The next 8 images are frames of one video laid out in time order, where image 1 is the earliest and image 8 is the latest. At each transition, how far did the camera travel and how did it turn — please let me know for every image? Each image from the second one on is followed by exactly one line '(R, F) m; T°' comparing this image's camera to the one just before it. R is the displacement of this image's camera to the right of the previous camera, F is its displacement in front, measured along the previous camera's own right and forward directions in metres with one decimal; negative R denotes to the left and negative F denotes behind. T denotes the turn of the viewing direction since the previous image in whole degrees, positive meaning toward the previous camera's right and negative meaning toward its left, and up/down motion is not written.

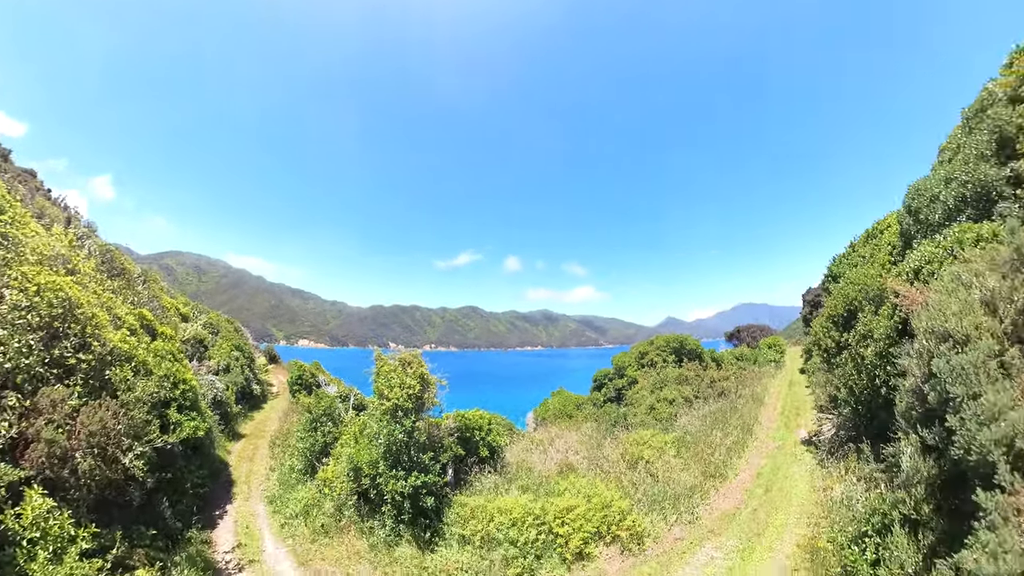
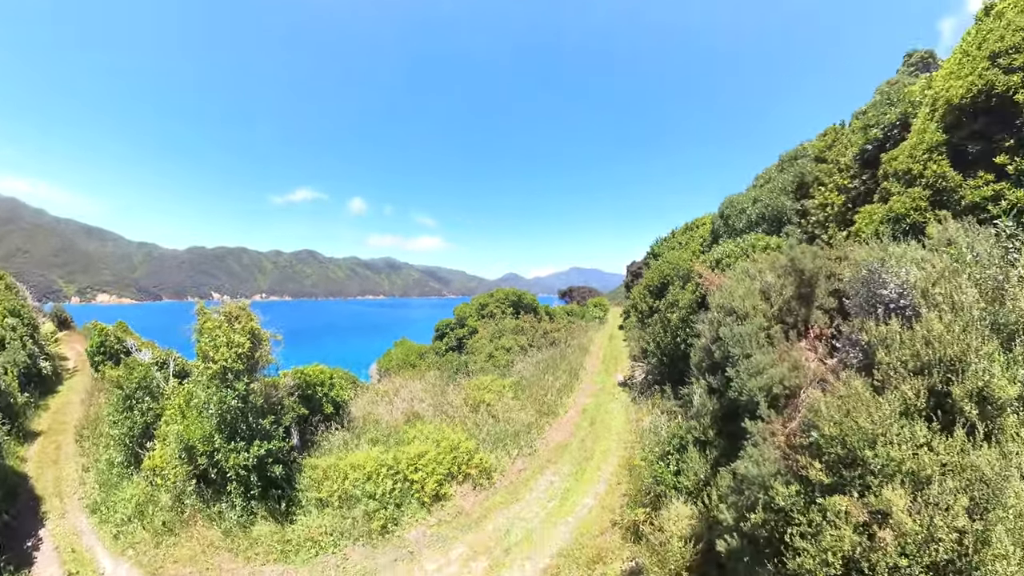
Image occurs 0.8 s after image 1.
(-2.5, +0.8) m; +32°
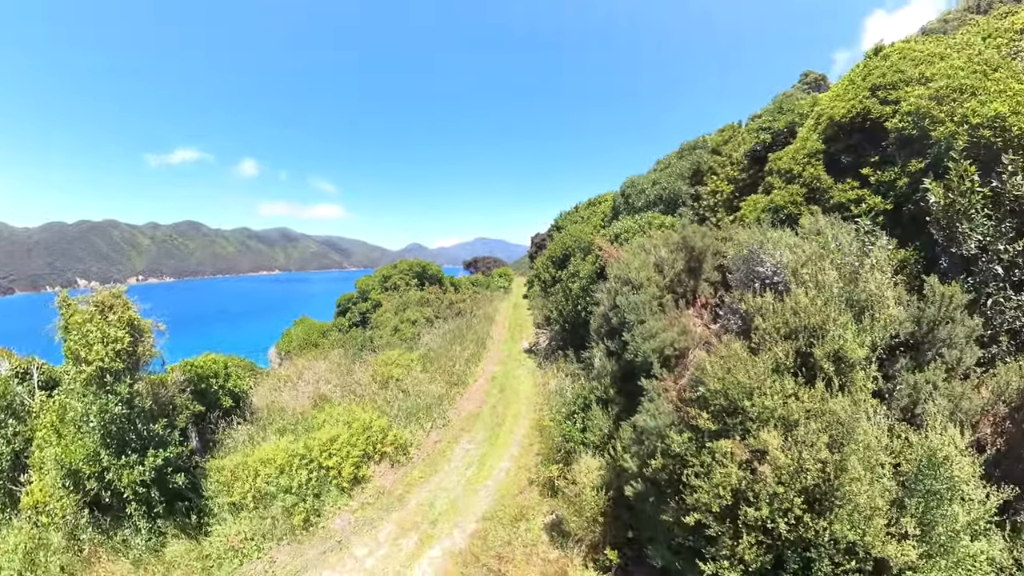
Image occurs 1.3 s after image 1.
(-1.5, +0.3) m; +19°
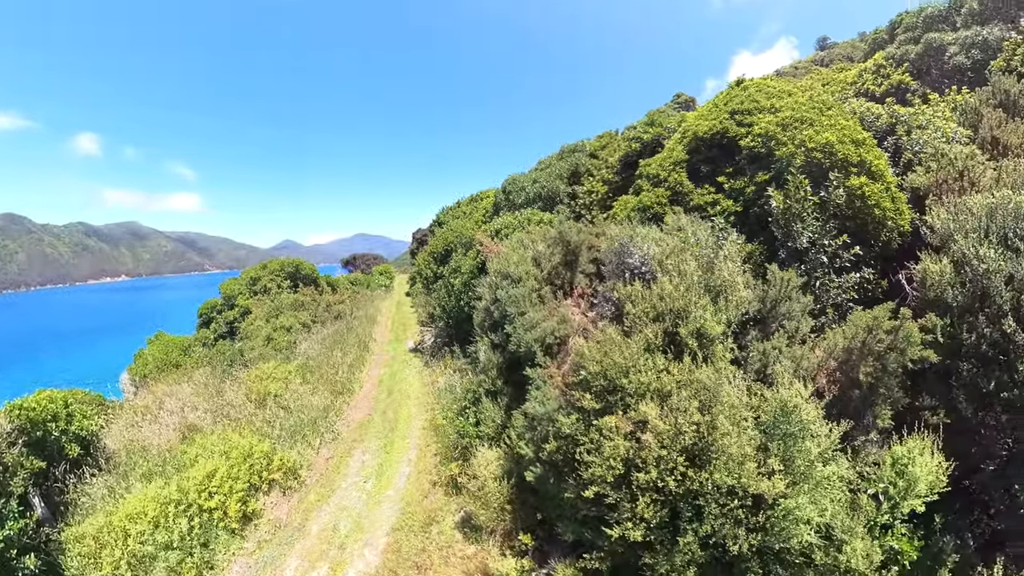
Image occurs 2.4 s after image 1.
(-1.8, +0.4) m; +23°
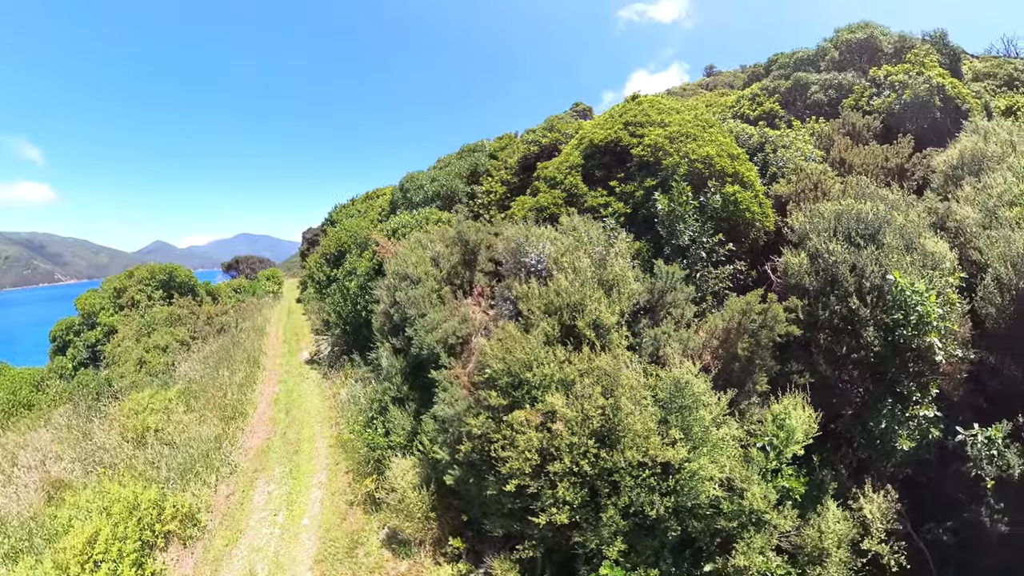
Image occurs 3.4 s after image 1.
(-1.7, +0.3) m; +21°
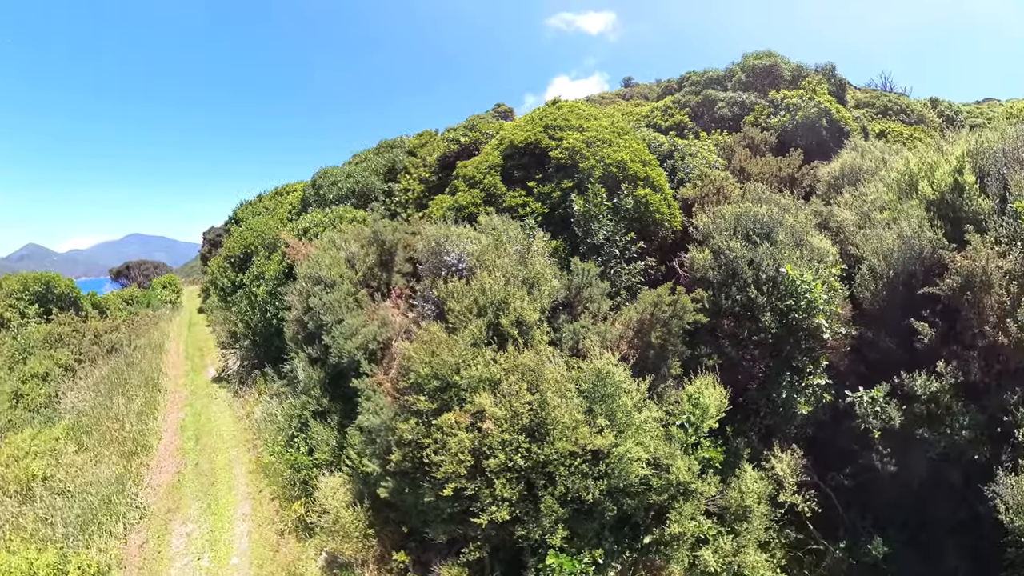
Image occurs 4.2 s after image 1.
(-1.3, +0.2) m; +16°
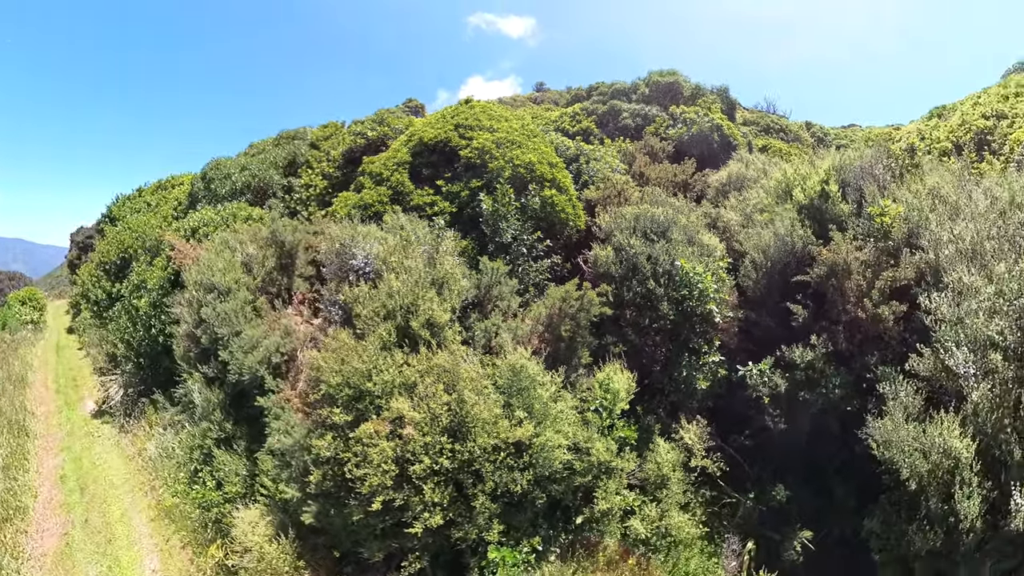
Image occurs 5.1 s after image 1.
(-1.5, +0.2) m; +19°
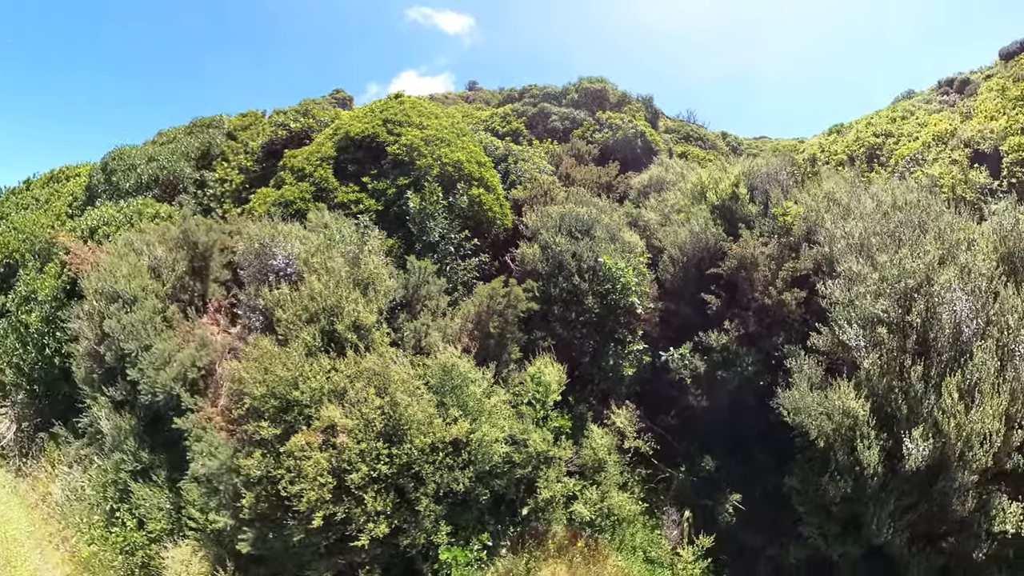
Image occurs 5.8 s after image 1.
(-1.2, +0.1) m; +15°
